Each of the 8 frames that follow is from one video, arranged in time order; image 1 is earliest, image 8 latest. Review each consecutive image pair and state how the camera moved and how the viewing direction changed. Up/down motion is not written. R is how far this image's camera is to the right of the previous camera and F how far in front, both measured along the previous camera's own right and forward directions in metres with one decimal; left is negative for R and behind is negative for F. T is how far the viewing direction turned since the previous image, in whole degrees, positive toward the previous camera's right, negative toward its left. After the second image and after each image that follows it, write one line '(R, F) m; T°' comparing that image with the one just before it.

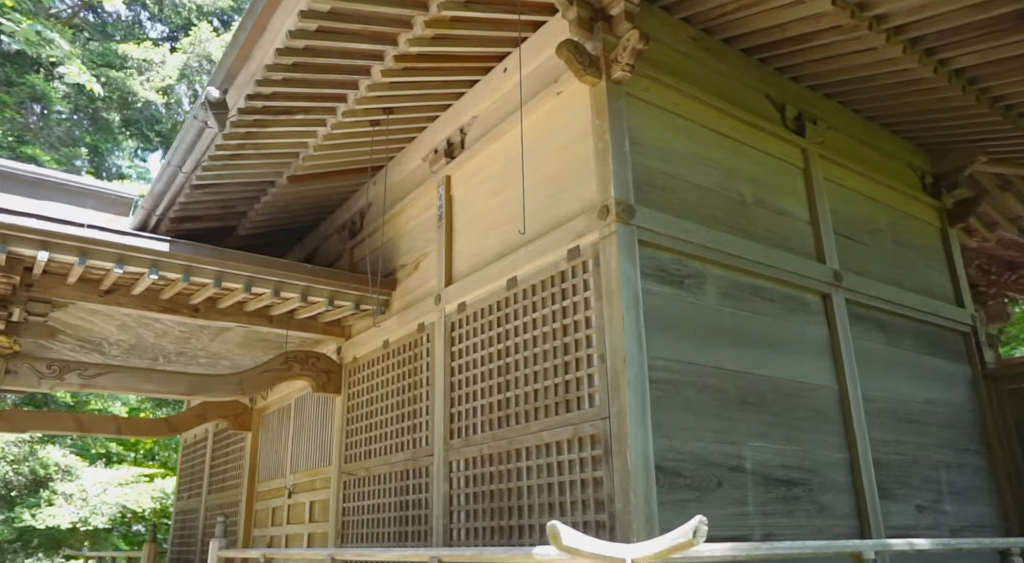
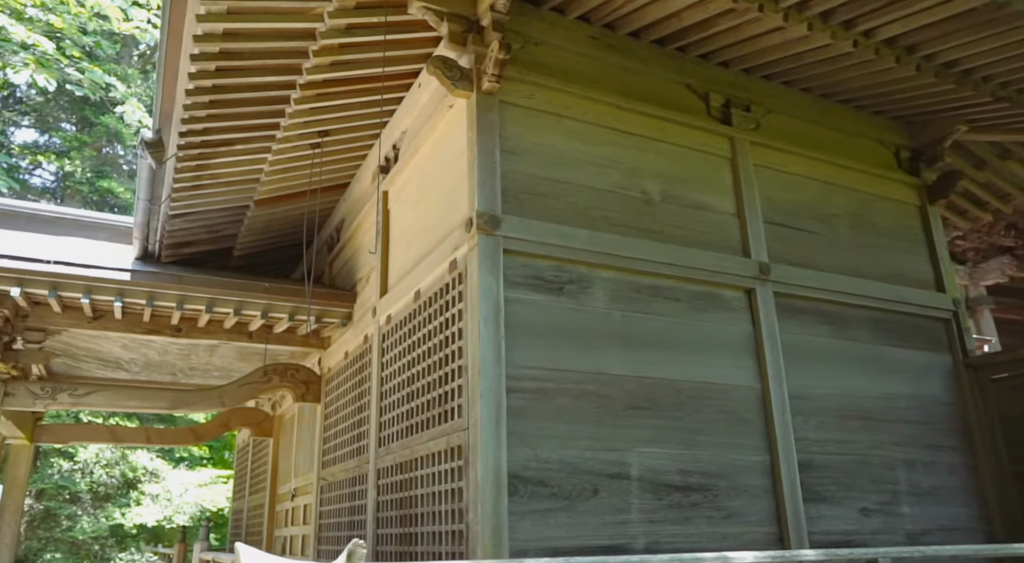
(+0.9, 0.0) m; -9°
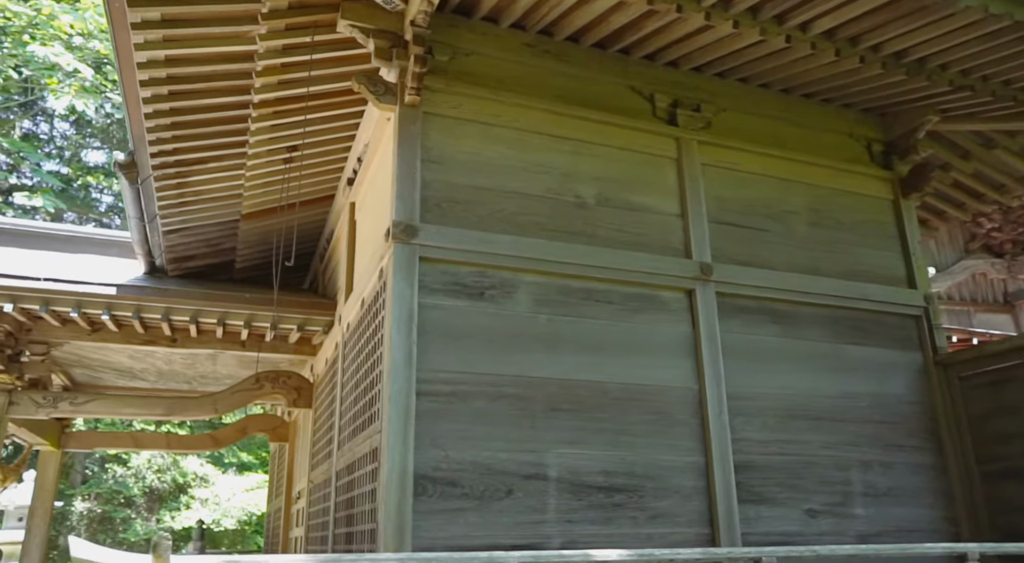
(+0.6, 0.0) m; -5°
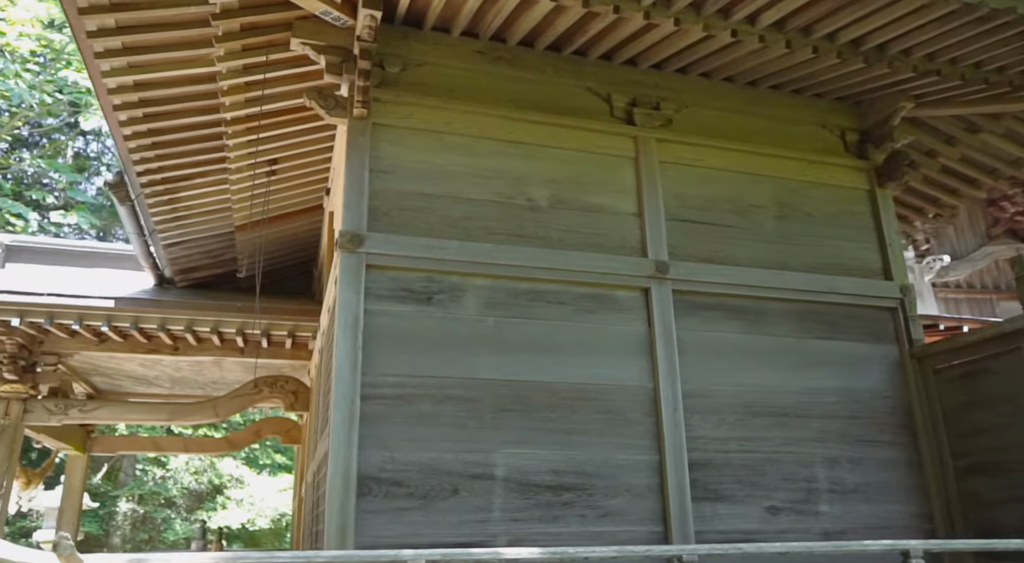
(+0.4, 0.0) m; -4°
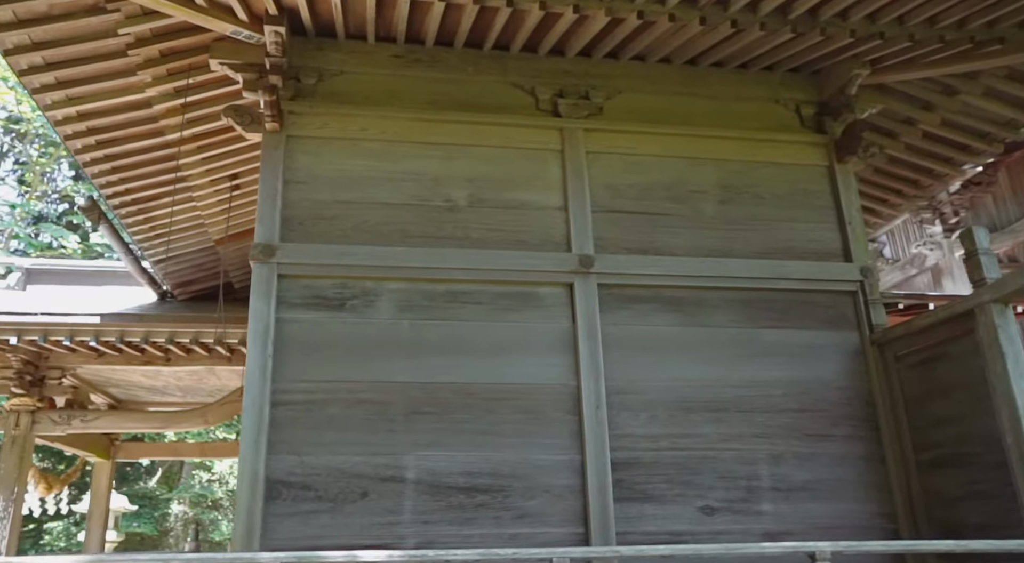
(+0.7, +0.1) m; -6°
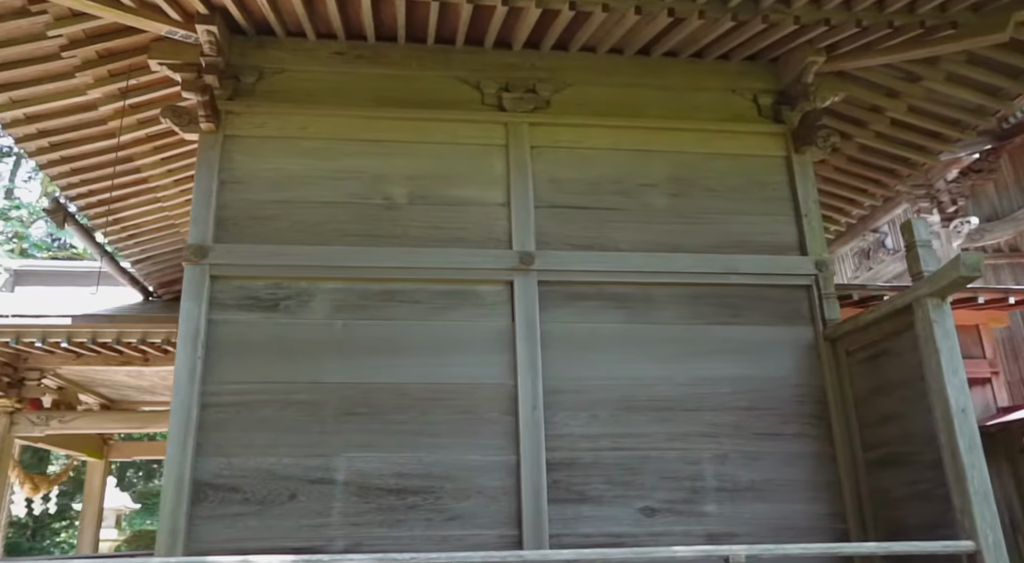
(+0.4, +0.1) m; -2°
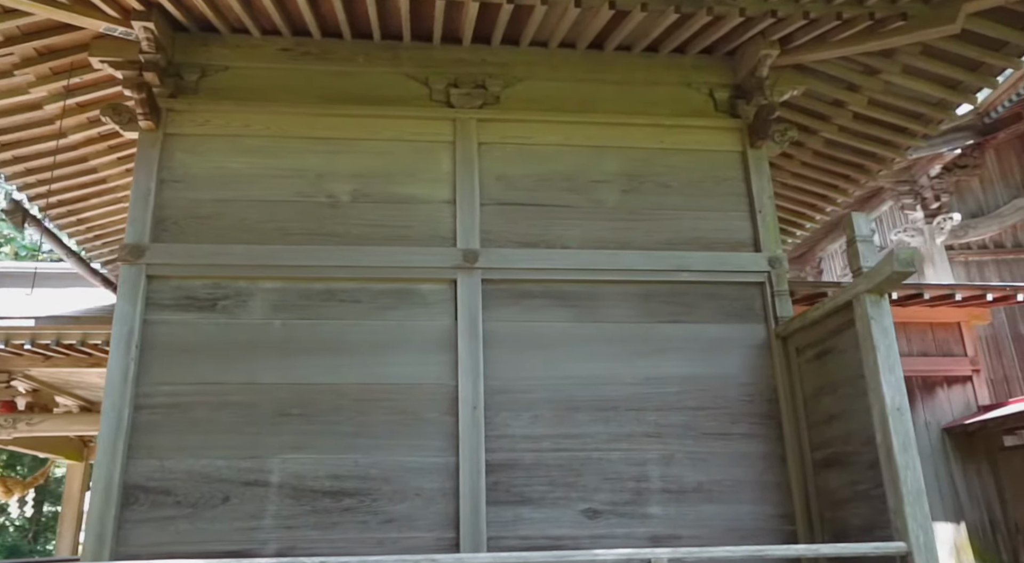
(+0.3, +0.1) m; -1°
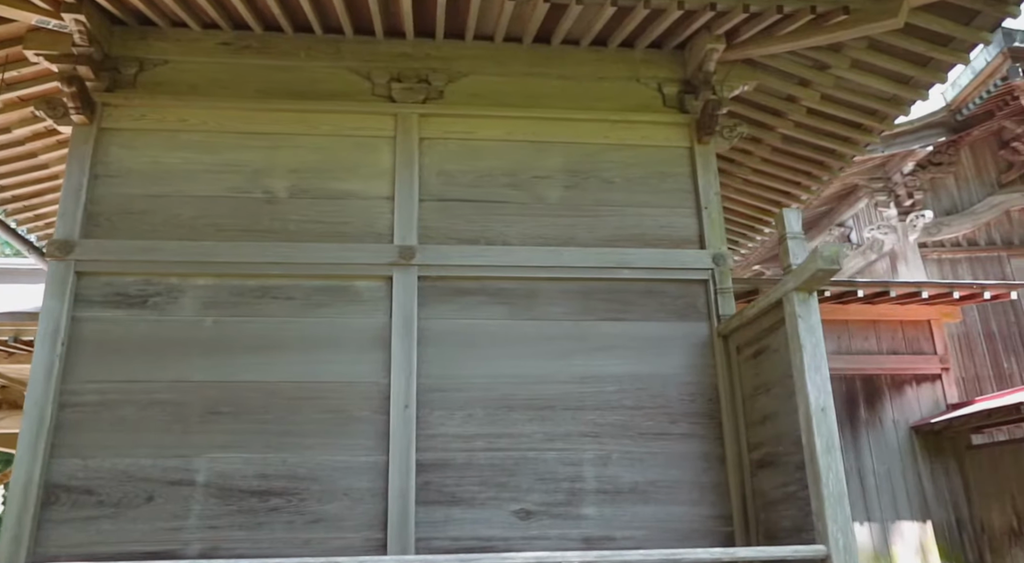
(+0.3, 0.0) m; 0°
